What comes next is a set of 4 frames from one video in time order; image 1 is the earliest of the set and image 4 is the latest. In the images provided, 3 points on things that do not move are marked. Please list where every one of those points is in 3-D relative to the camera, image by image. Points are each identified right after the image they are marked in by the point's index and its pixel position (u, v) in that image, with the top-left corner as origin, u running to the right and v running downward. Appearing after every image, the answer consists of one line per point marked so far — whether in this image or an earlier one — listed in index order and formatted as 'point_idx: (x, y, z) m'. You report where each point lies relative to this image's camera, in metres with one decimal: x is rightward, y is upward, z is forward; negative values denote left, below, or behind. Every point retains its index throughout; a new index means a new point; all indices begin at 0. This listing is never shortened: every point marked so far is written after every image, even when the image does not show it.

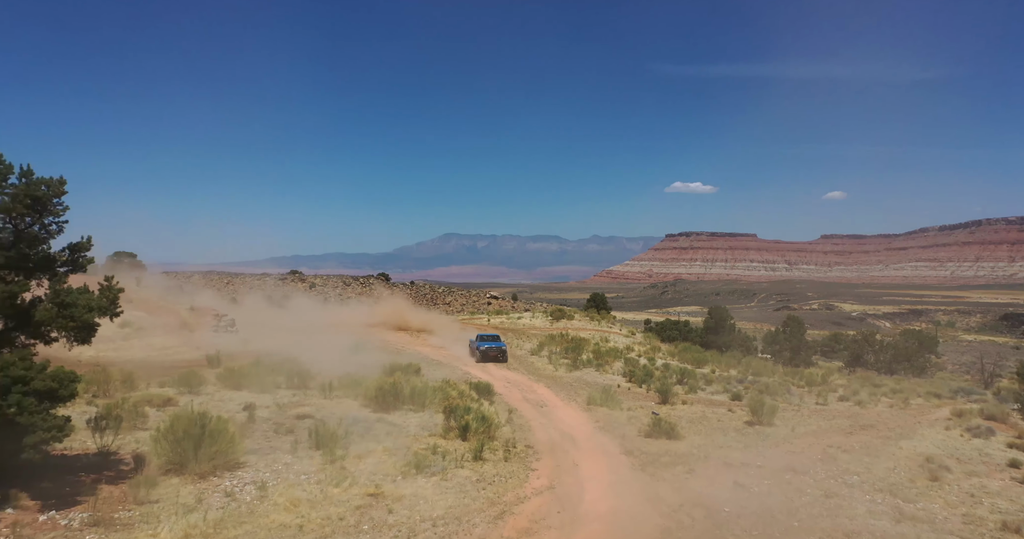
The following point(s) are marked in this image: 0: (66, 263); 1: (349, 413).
0: (-5.8, +0.1, +8.2) m
1: (-3.9, -3.4, +15.1) m
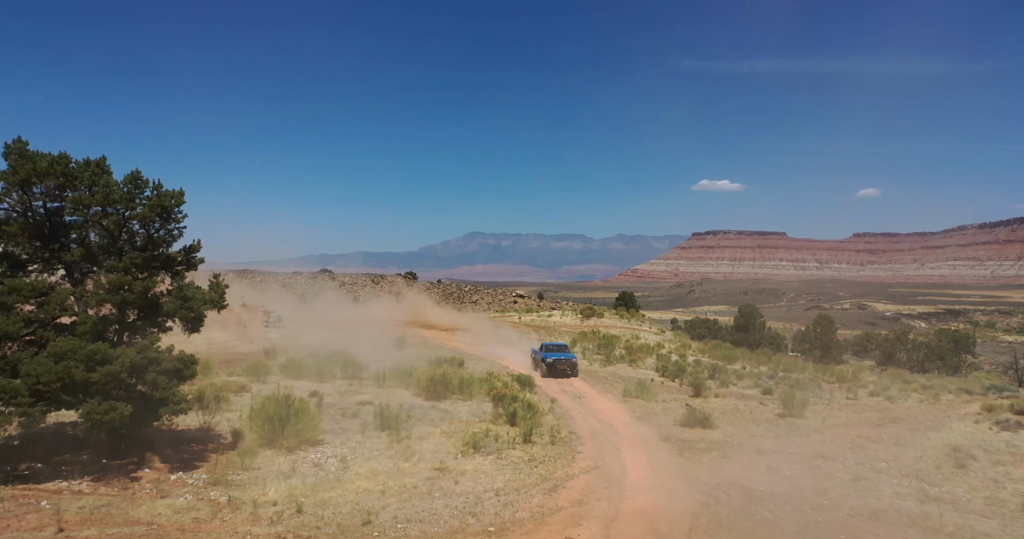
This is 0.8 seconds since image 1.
0: (-4.9, +0.1, +9.4) m
1: (-2.8, -3.4, +16.3) m
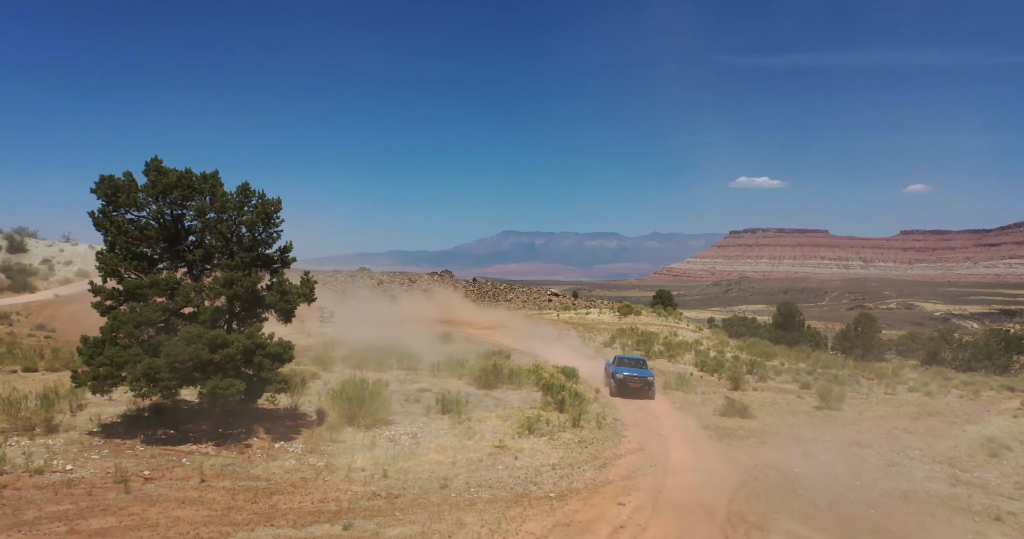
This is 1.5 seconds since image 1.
0: (-4.0, +0.2, +10.8) m
1: (-1.5, -3.3, +17.5) m
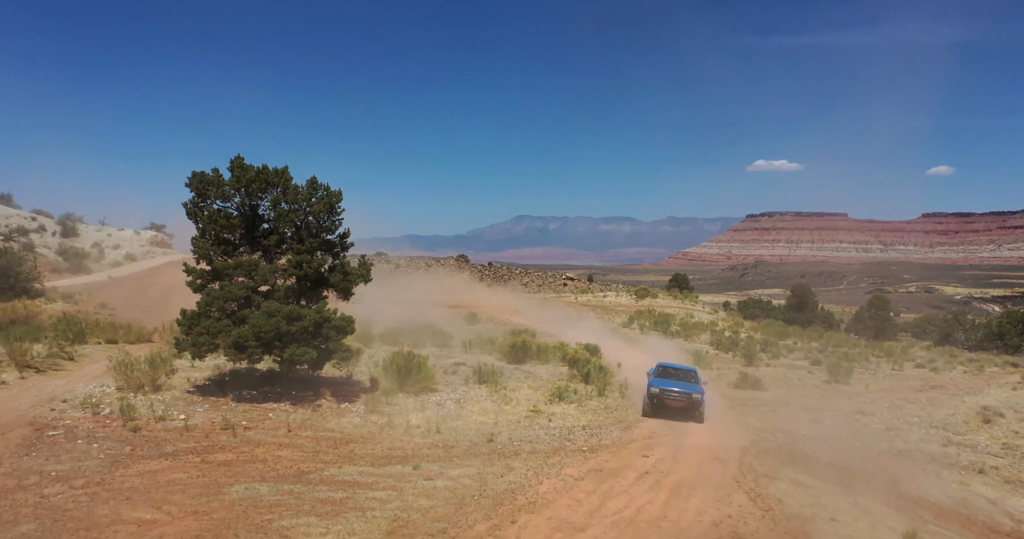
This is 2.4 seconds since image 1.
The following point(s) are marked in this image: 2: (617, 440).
0: (-3.3, +0.5, +12.2) m
1: (-0.6, -2.8, +18.9) m
2: (+2.0, -3.3, +12.2) m
